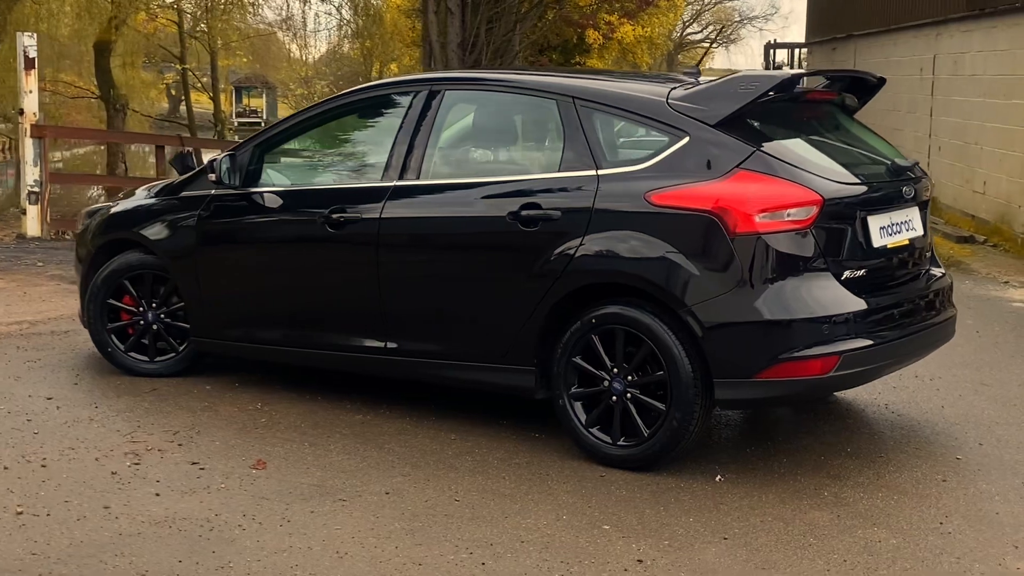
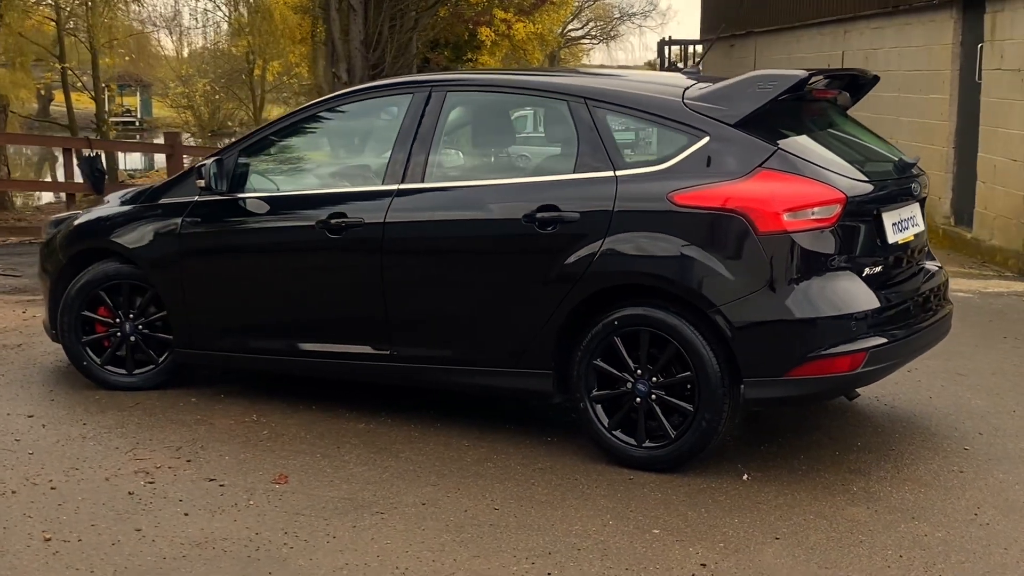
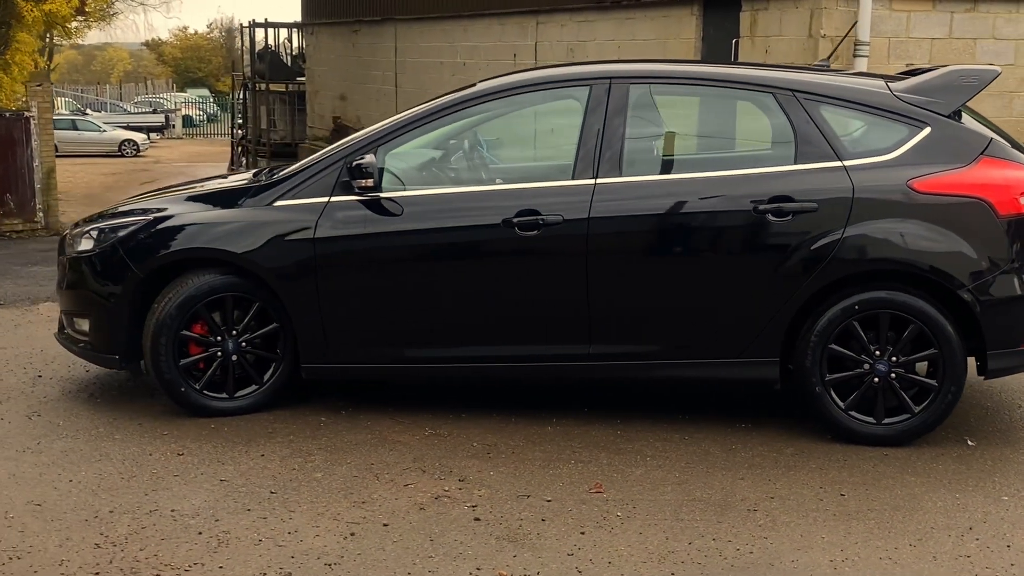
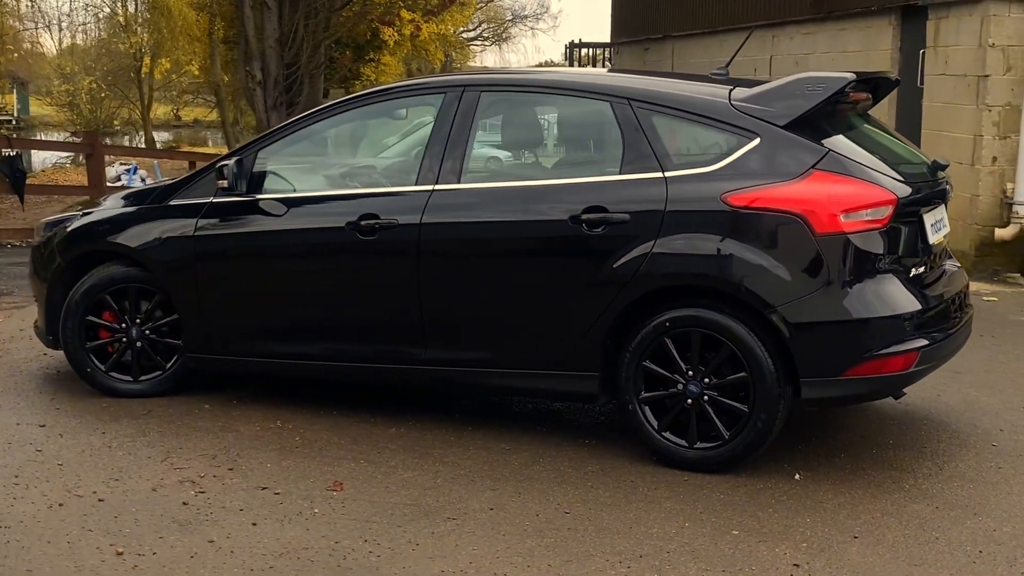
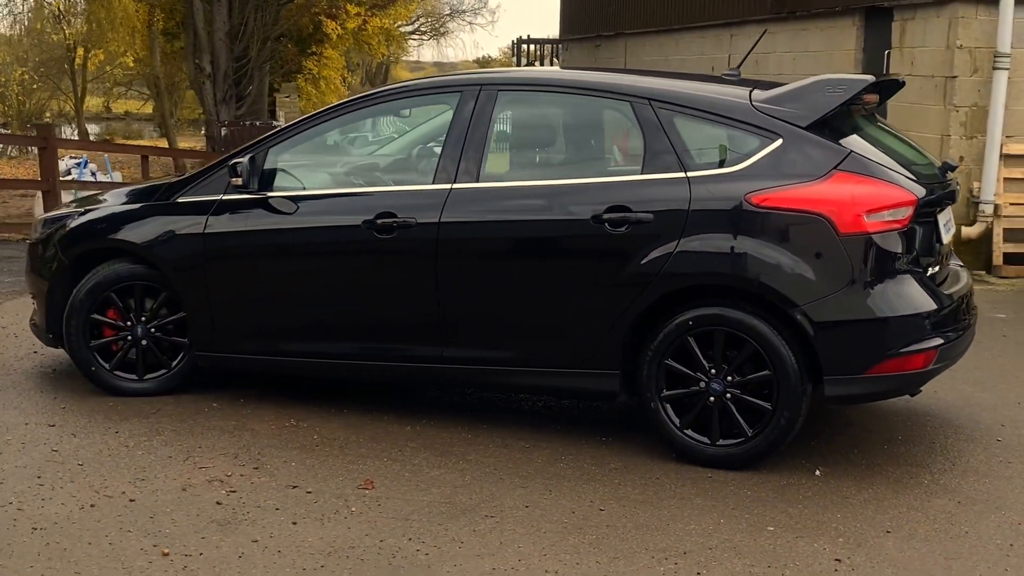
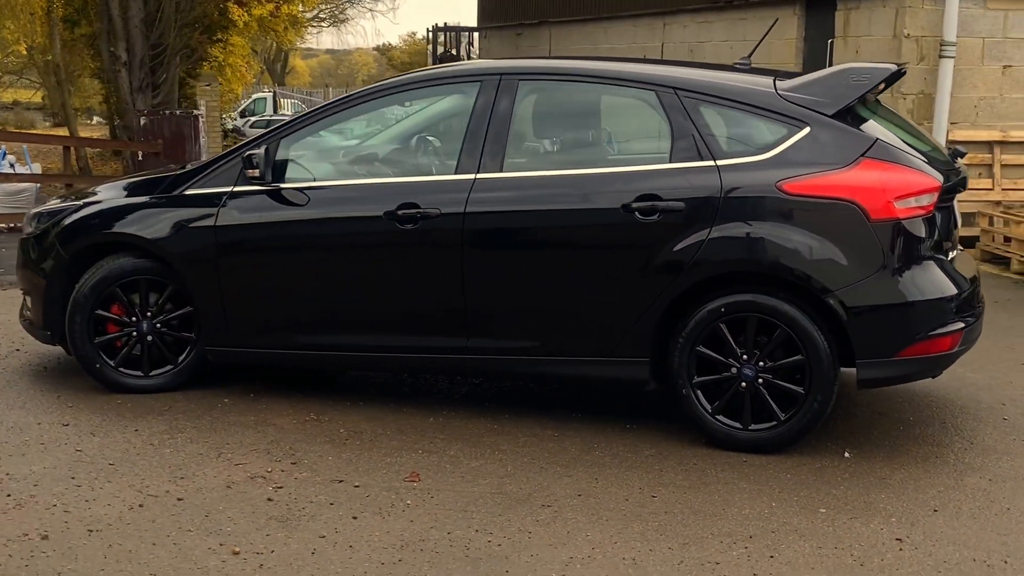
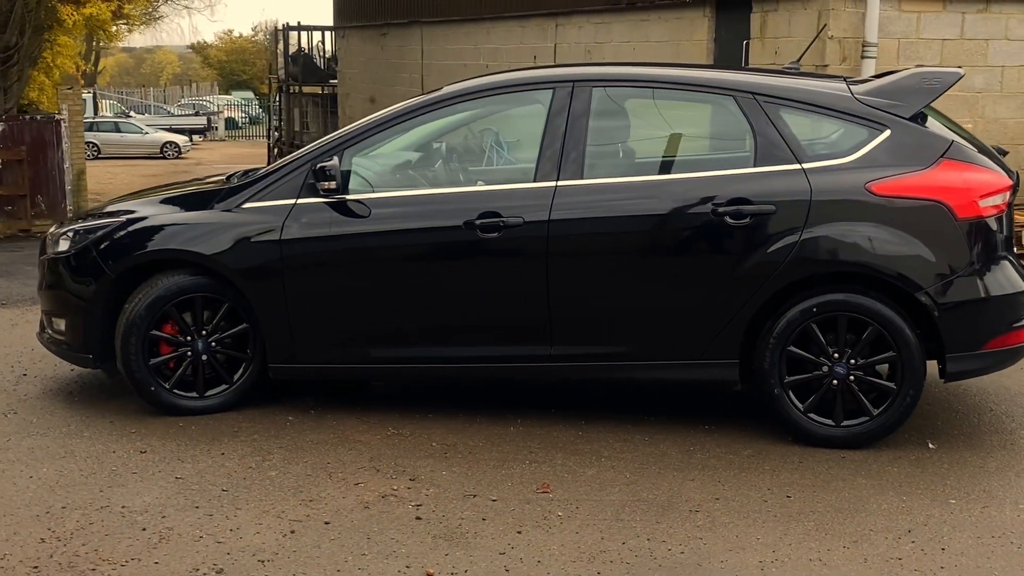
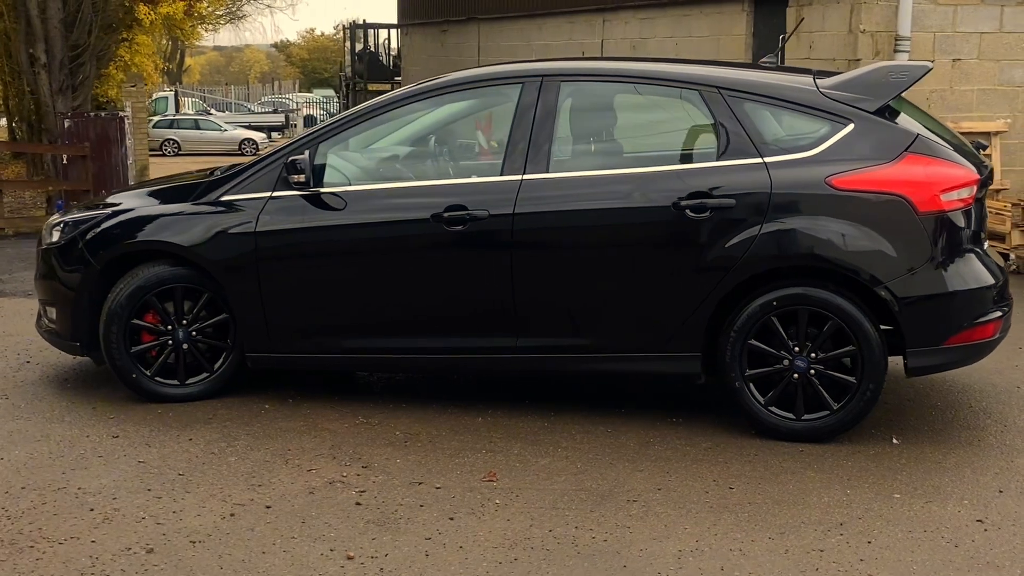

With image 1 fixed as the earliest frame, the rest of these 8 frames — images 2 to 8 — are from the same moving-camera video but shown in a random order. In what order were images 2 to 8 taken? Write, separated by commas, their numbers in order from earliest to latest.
2, 4, 5, 6, 8, 7, 3
